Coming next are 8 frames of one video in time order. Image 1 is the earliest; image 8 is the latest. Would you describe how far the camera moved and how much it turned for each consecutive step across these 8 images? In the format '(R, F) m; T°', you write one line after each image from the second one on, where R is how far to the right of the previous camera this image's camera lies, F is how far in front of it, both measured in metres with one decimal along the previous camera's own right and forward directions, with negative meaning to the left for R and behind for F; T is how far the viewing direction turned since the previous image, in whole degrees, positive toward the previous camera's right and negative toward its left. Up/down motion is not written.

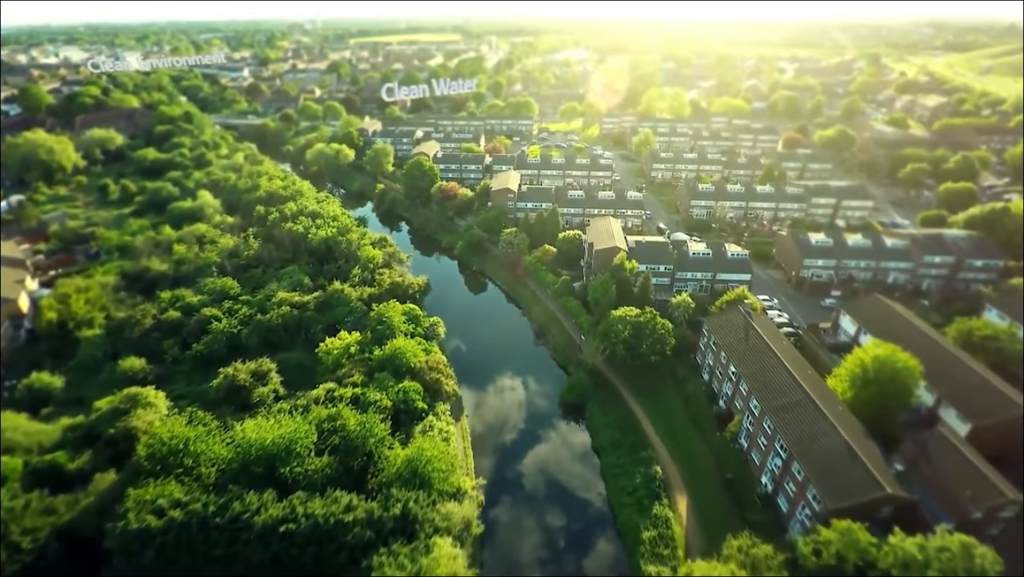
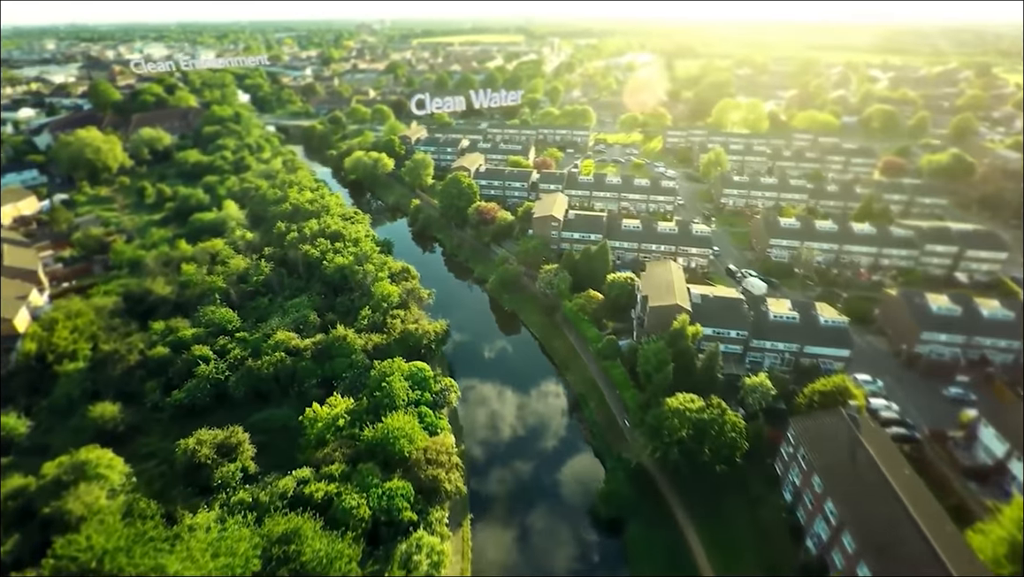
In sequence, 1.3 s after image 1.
(+0.7, +4.4) m; -6°
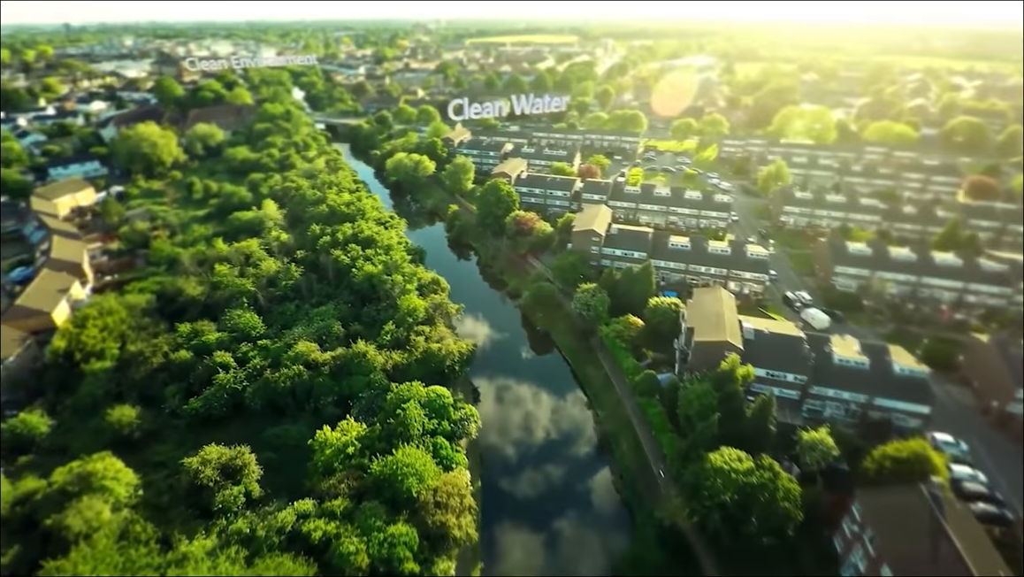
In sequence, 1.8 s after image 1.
(+0.4, +1.6) m; -5°
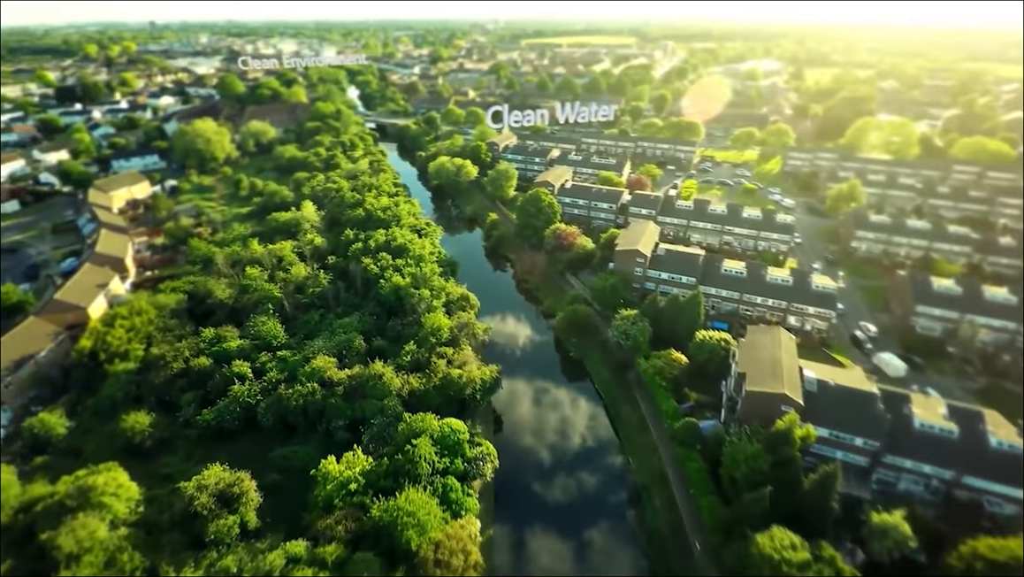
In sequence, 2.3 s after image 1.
(+0.5, +1.7) m; -5°
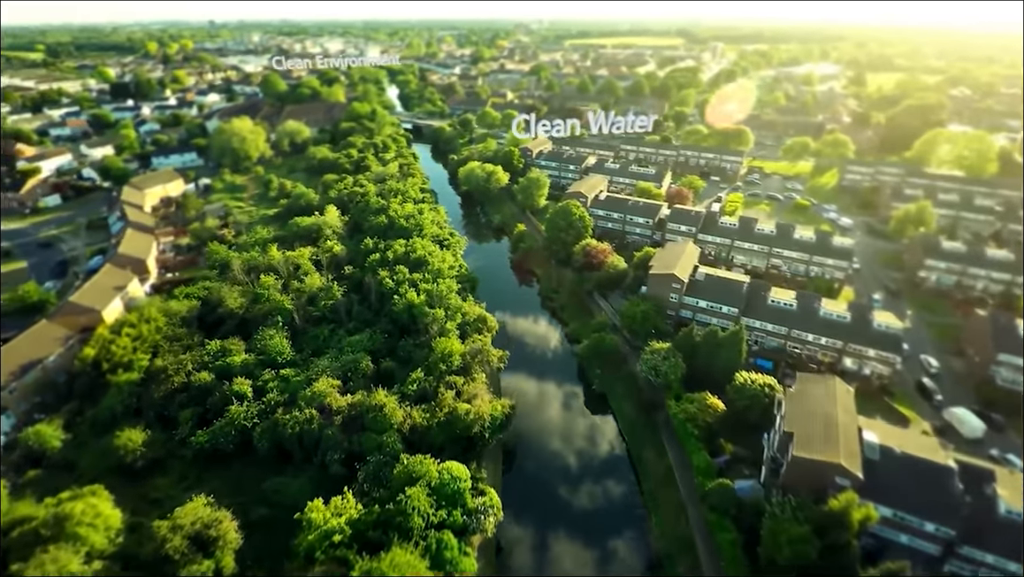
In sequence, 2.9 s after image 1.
(+0.6, +1.8) m; -4°
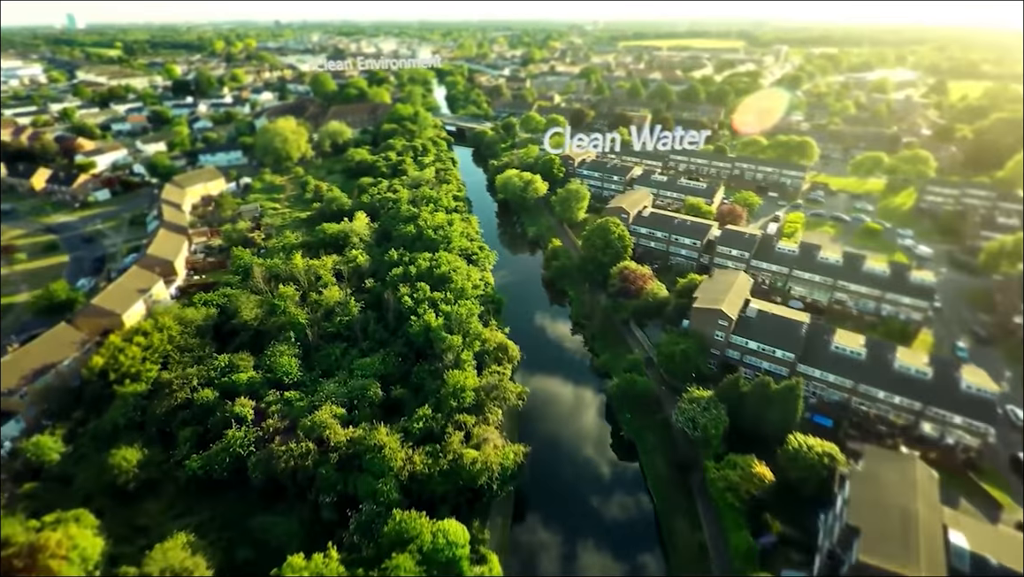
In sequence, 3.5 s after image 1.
(+0.7, +2.0) m; -5°
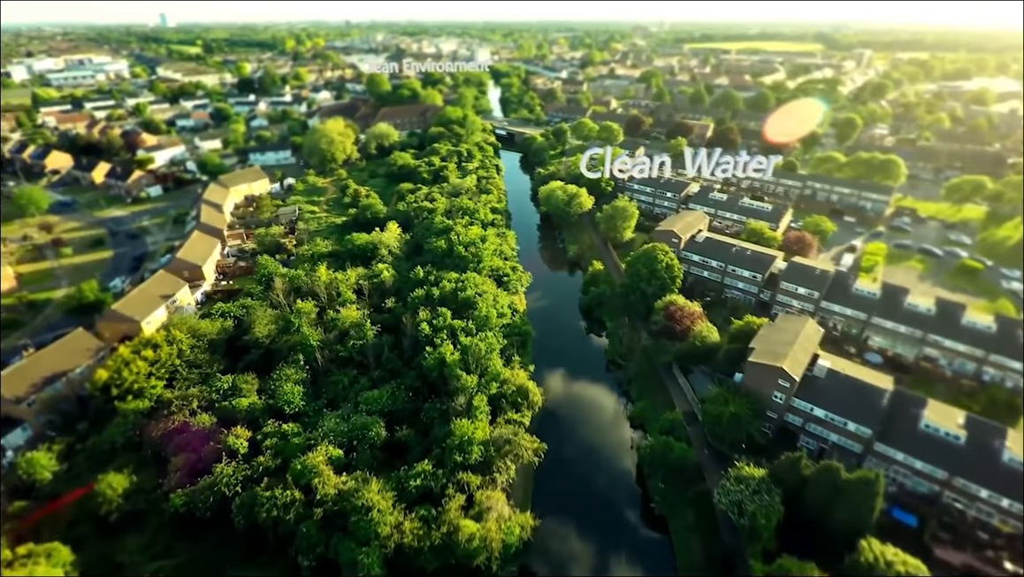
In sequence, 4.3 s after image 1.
(+0.8, +2.3) m; -6°
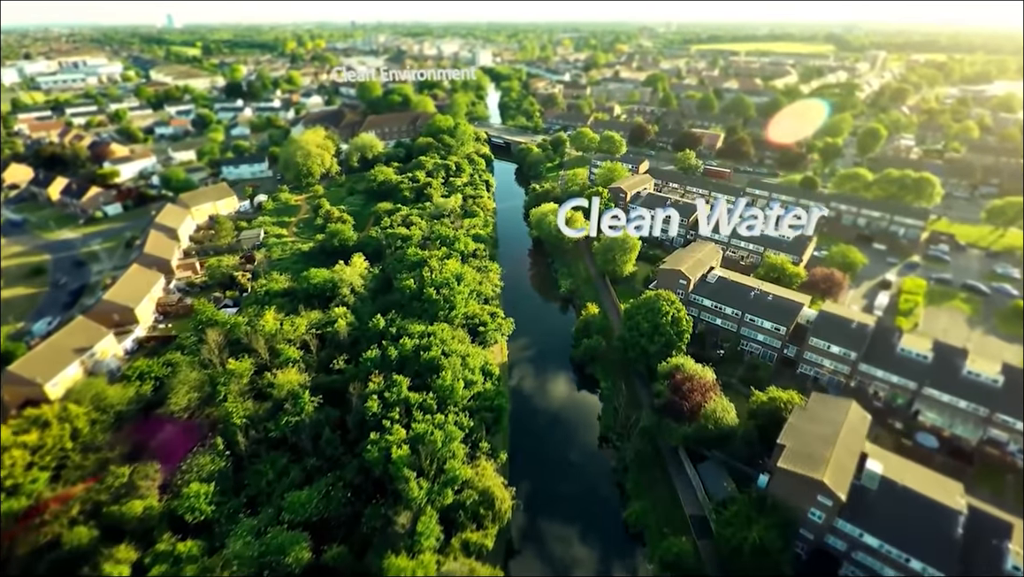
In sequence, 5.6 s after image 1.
(+1.3, +4.0) m; -1°
